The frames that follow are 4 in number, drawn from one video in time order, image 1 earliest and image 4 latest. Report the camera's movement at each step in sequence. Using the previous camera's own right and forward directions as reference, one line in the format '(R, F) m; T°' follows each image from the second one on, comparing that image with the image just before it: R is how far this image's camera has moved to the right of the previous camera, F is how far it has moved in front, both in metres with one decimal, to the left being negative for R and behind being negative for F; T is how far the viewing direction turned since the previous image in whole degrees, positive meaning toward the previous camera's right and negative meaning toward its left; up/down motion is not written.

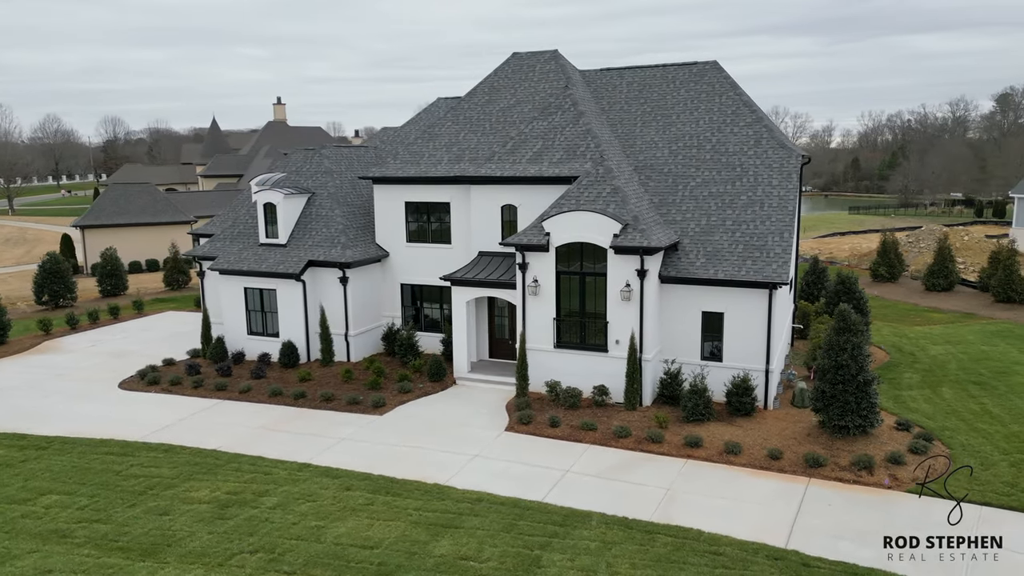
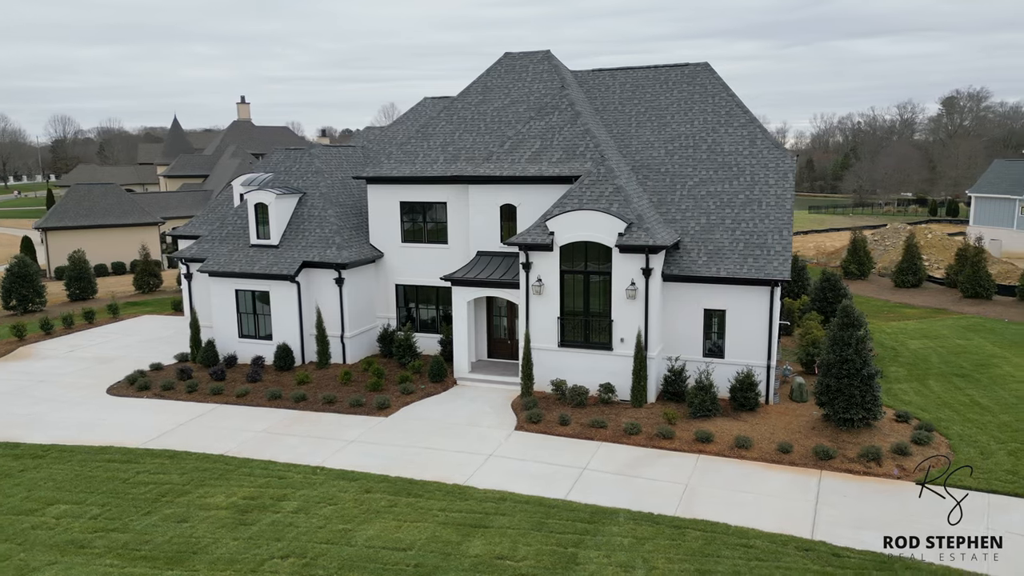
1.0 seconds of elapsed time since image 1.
(-1.0, 0.0) m; +3°
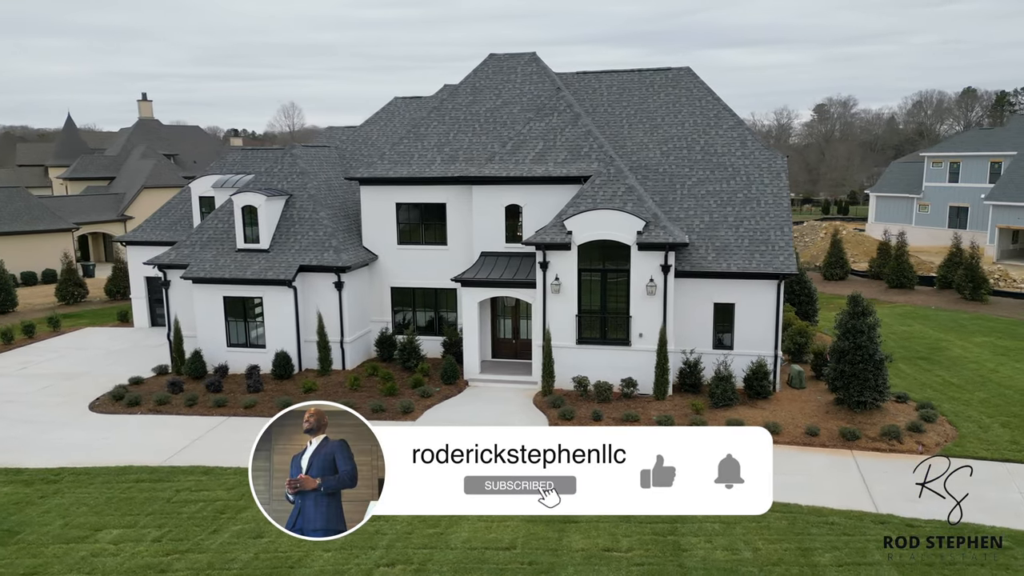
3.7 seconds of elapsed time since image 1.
(-2.9, +0.1) m; +7°
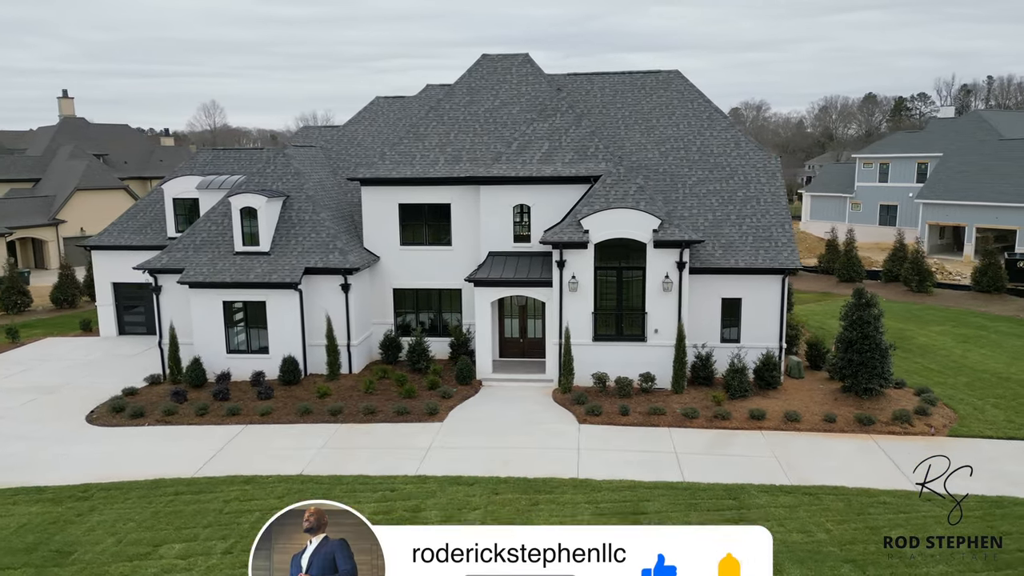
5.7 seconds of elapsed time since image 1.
(-2.3, 0.0) m; +5°
